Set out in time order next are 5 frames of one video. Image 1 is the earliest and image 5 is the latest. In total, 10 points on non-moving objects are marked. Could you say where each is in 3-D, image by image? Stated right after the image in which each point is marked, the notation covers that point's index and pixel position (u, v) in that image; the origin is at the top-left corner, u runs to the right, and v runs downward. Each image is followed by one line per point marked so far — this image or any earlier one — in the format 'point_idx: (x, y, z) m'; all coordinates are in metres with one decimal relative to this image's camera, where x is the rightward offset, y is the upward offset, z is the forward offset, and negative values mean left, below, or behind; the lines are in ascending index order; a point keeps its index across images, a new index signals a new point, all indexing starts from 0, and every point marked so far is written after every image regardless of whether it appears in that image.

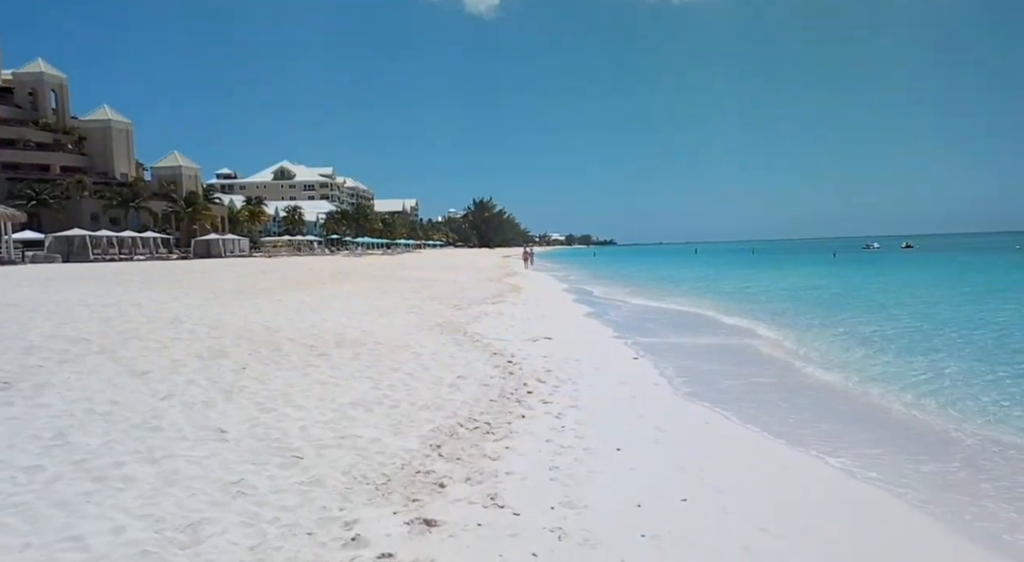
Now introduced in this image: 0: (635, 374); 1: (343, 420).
0: (+1.9, -1.4, +9.9) m
1: (-1.6, -1.3, +6.2) m
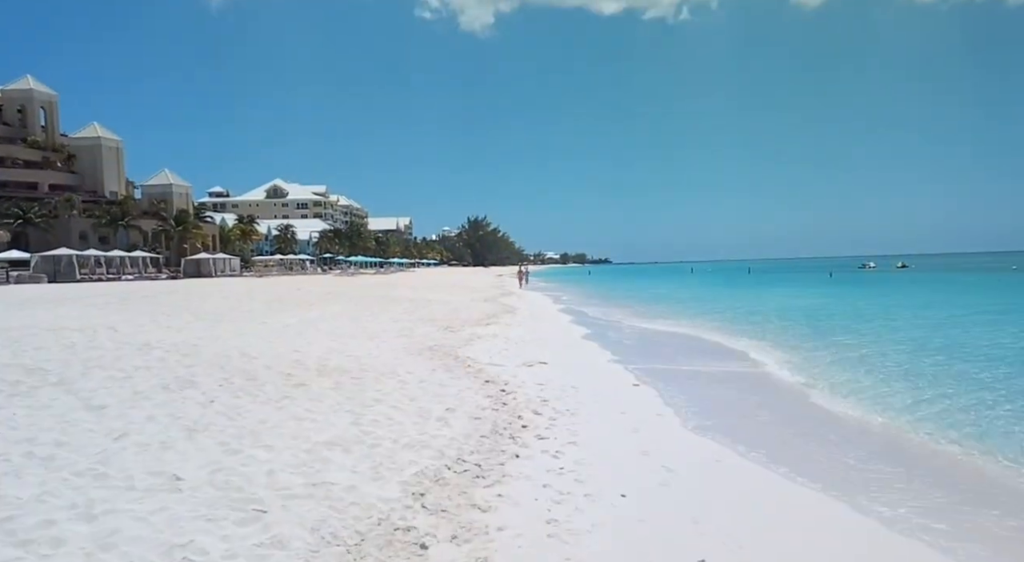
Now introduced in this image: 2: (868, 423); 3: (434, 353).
0: (+1.8, -1.8, +9.3) m
1: (-1.7, -1.6, +5.6) m
2: (+5.0, -2.0, +9.3) m
3: (-1.6, -1.5, +13.9) m
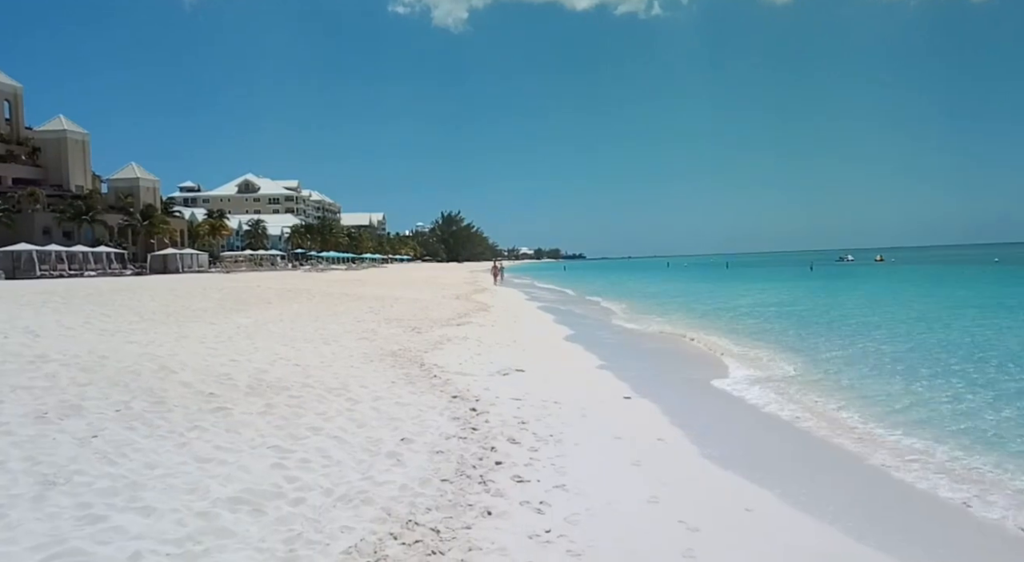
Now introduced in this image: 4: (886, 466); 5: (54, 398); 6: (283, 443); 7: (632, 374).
0: (+1.4, -1.7, +7.8) m
1: (-1.9, -1.6, +4.0) m
2: (+4.7, -2.0, +8.0) m
3: (-2.1, -1.5, +12.3) m
4: (+4.0, -2.0, +7.0) m
5: (-4.8, -1.1, +6.8) m
6: (-2.0, -1.4, +5.8) m
7: (+2.2, -1.7, +12.2) m
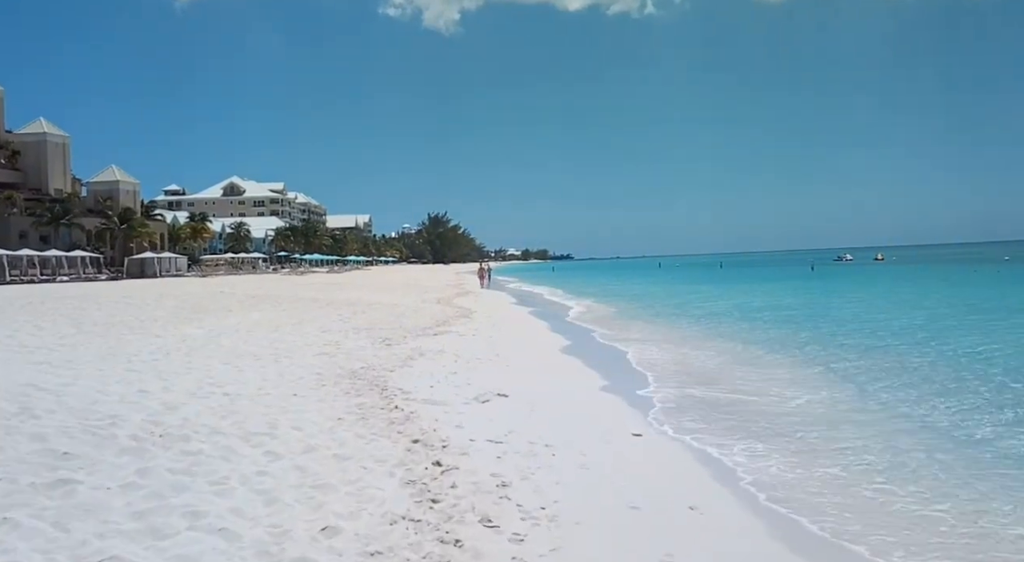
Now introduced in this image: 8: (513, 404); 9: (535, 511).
0: (+1.2, -1.8, +5.9) m
1: (-2.0, -1.7, +2.0) m
2: (+4.5, -2.0, +6.1) m
3: (-2.4, -1.6, +10.3) m
4: (+3.8, -2.1, +5.1) m
5: (-5.0, -1.3, +4.8) m
6: (-2.2, -1.5, +3.8) m
7: (+1.9, -1.8, +10.2) m
8: (0.0, -1.7, +9.3) m
9: (+0.2, -1.7, +5.1) m
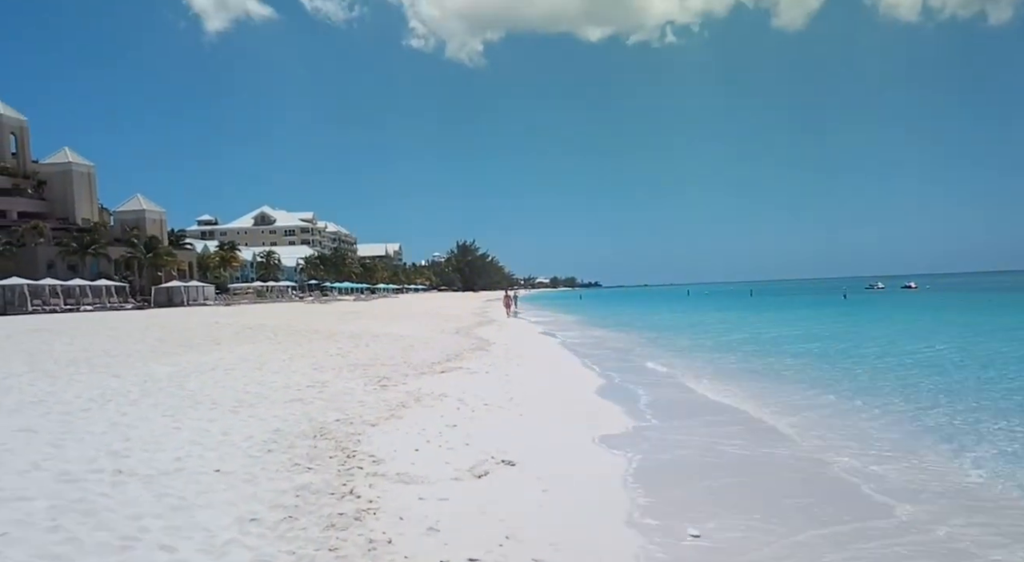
0: (+1.1, -2.0, +3.3) m
1: (-2.2, -1.7, -0.5) m
2: (+4.4, -2.2, +3.3) m
3: (-2.3, -2.0, +7.9) m
4: (+3.7, -2.2, +2.4) m
5: (-5.1, -1.4, +2.5) m
6: (-2.4, -1.6, +1.4) m
7: (+2.0, -2.2, +7.6) m
8: (+0.1, -2.0, +6.7) m
9: (+0.1, -1.9, +2.5) m
